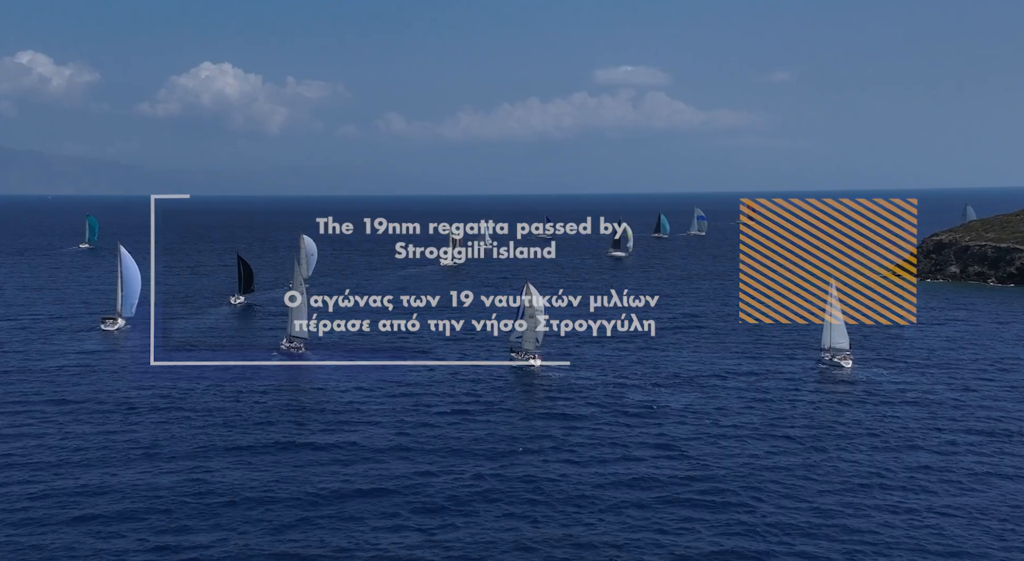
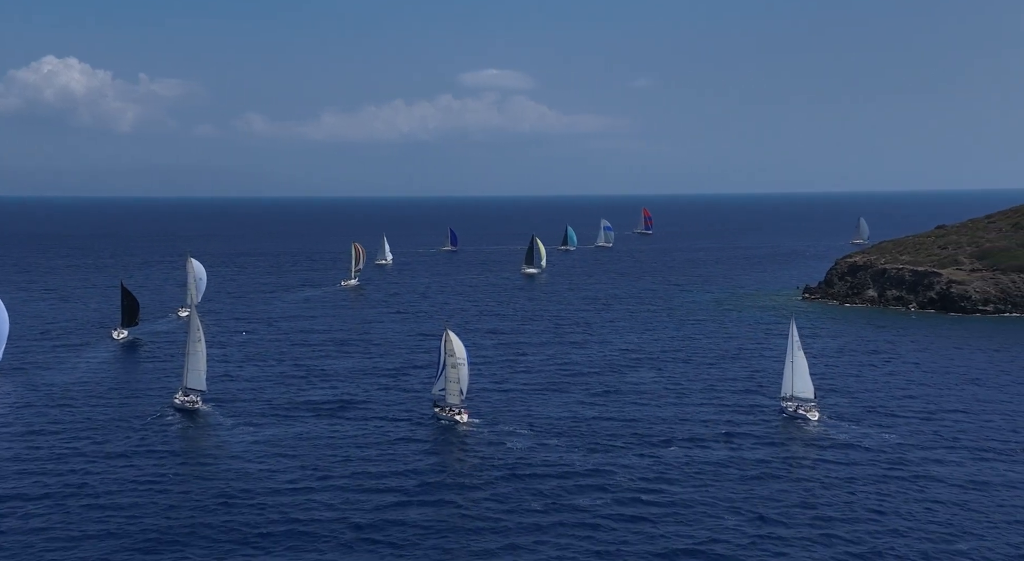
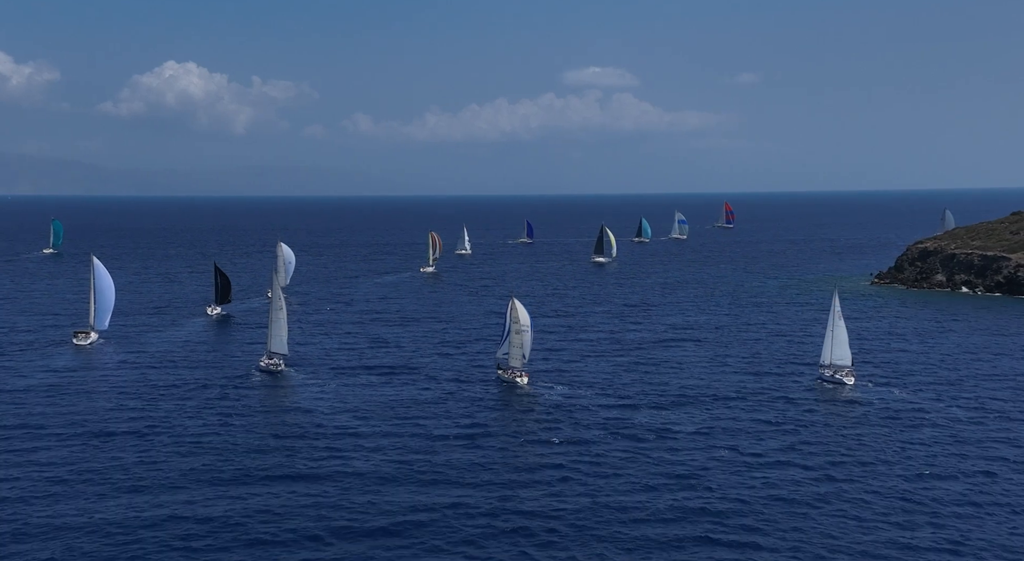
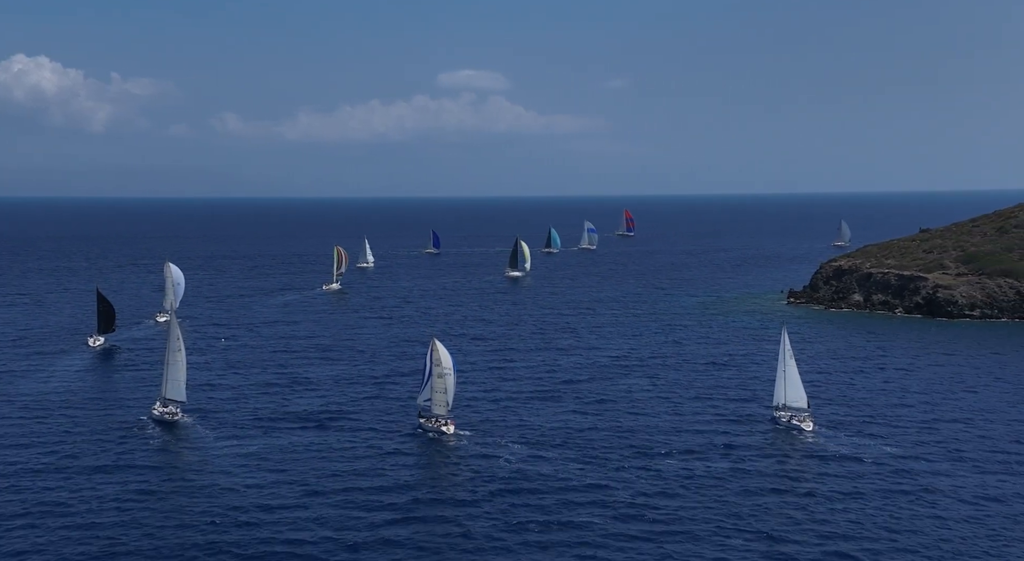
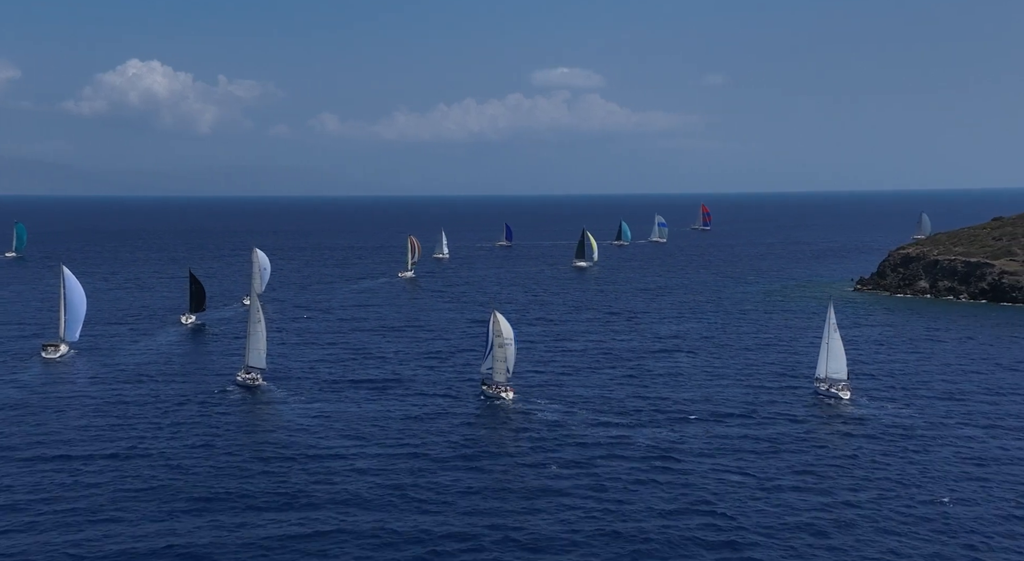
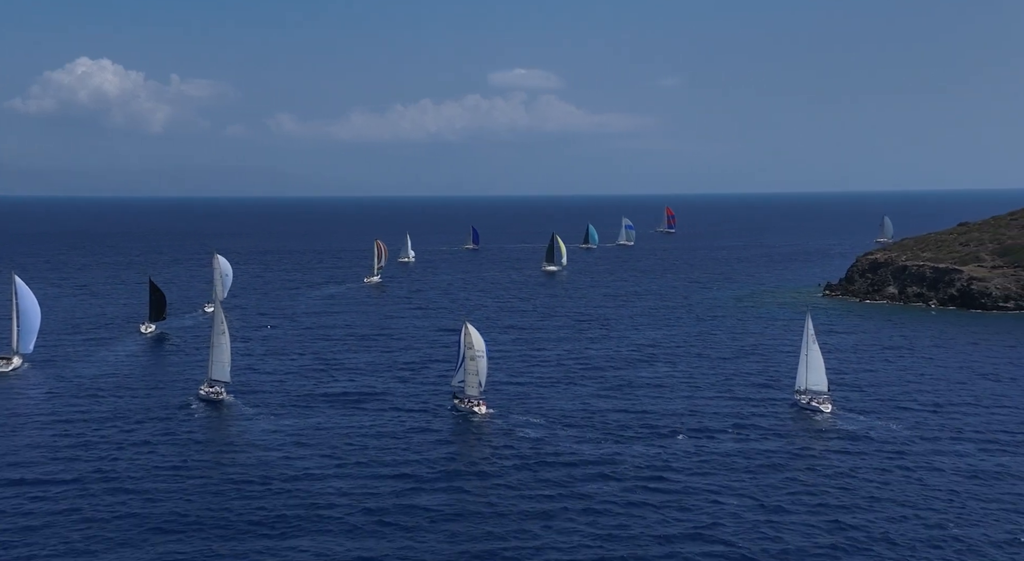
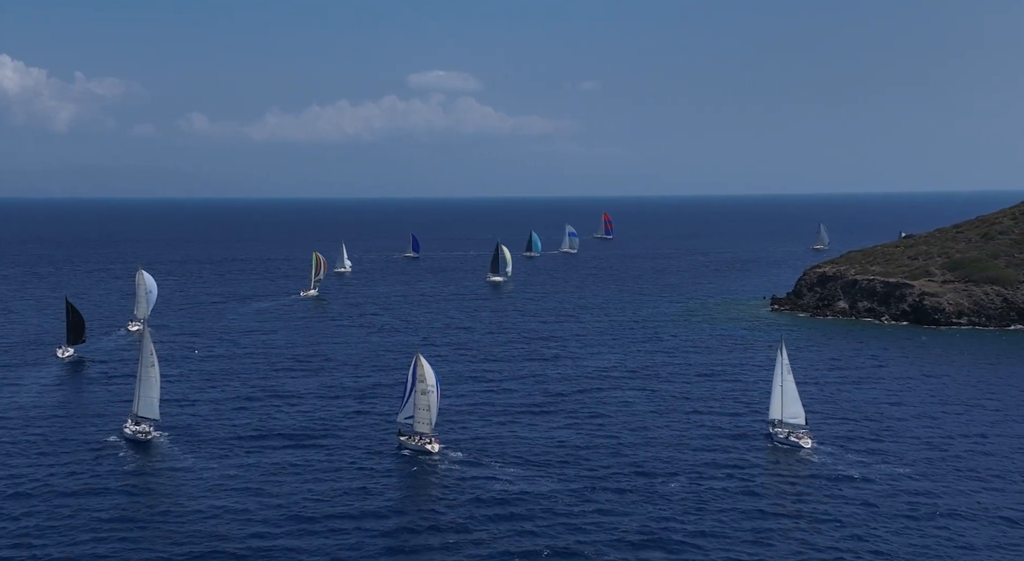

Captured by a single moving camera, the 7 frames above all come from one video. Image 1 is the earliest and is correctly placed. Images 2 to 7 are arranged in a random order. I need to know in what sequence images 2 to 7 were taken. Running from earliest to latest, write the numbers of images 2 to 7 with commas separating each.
3, 5, 6, 2, 4, 7
